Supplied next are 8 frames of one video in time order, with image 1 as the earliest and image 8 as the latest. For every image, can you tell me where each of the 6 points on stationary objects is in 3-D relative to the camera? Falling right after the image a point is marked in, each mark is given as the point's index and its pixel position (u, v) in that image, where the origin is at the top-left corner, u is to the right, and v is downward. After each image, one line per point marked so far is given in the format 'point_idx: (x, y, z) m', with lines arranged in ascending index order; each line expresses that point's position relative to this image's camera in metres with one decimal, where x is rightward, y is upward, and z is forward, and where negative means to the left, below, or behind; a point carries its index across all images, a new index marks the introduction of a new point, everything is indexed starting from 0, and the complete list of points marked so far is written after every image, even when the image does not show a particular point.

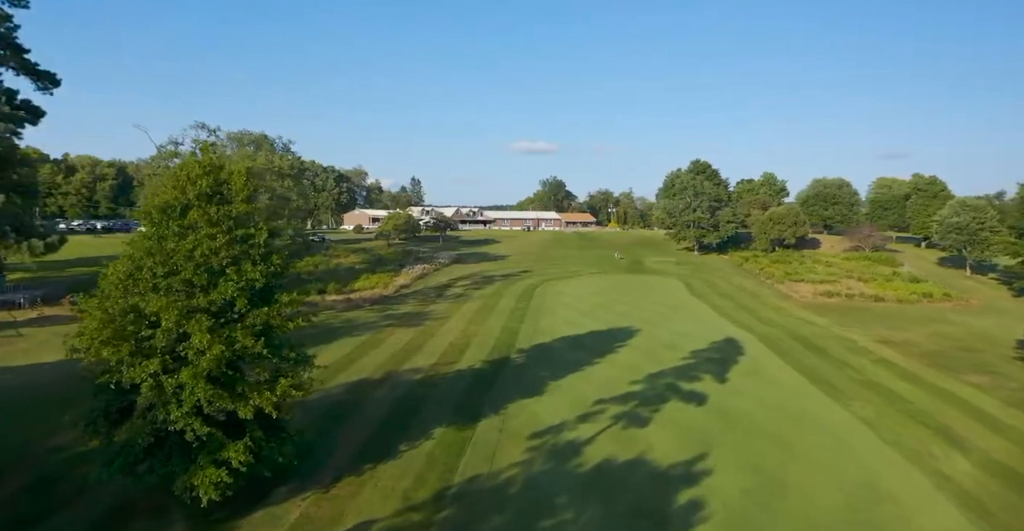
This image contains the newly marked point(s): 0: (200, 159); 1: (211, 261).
0: (-7.2, +2.5, +15.7) m
1: (-6.6, +0.1, +14.8) m
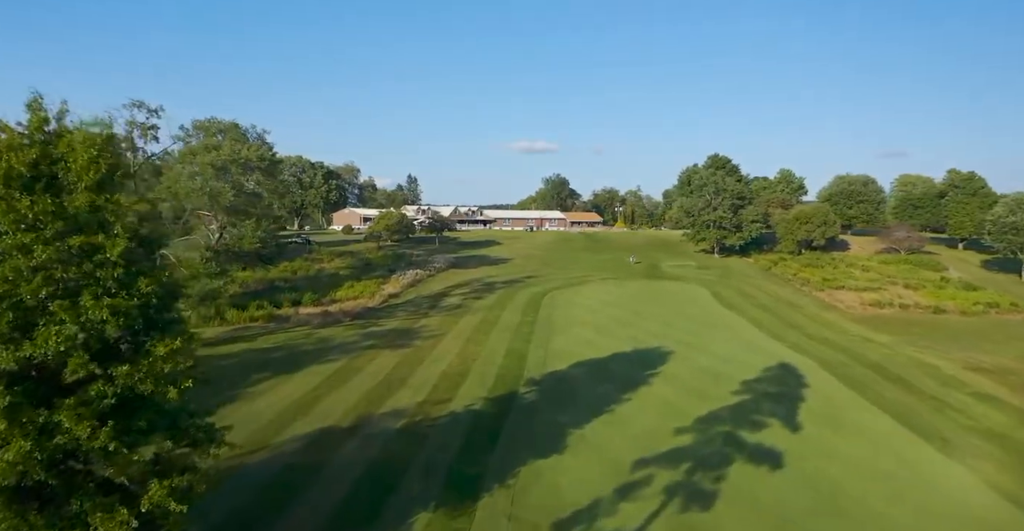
0: (-6.9, +2.1, +9.6) m
1: (-6.3, -0.3, +8.7) m
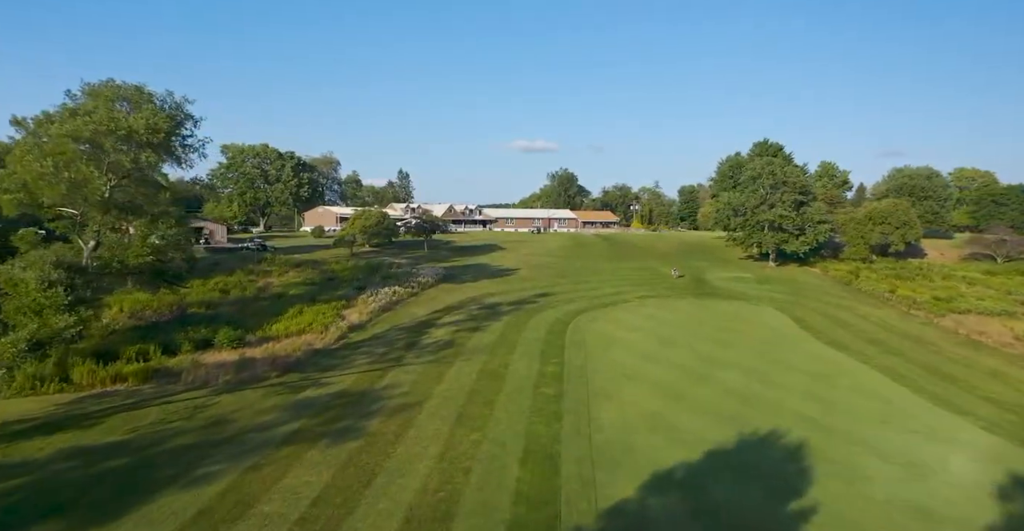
0: (-6.4, +1.2, -2.8) m
1: (-5.8, -1.2, -3.7) m
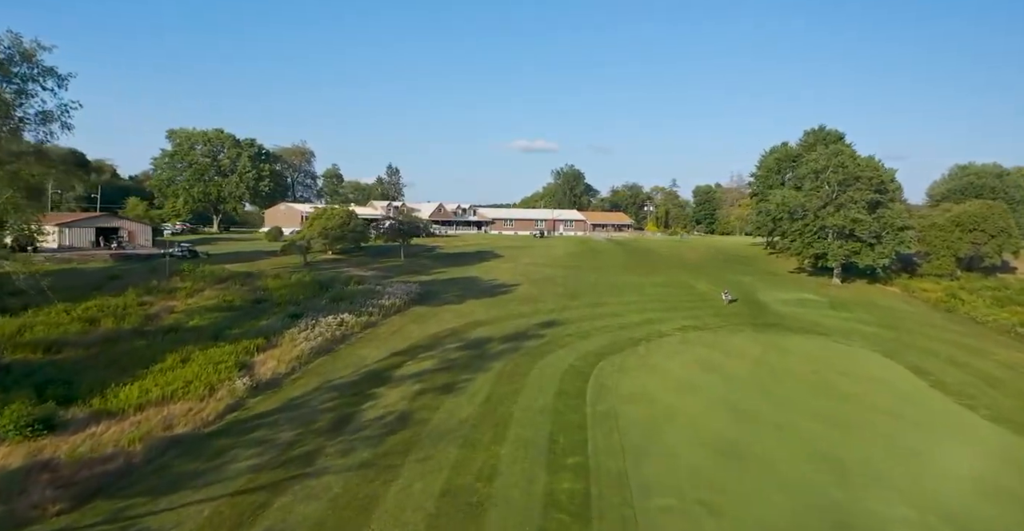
0: (-6.6, +0.5, -13.4) m
1: (-6.0, -1.9, -14.3) m
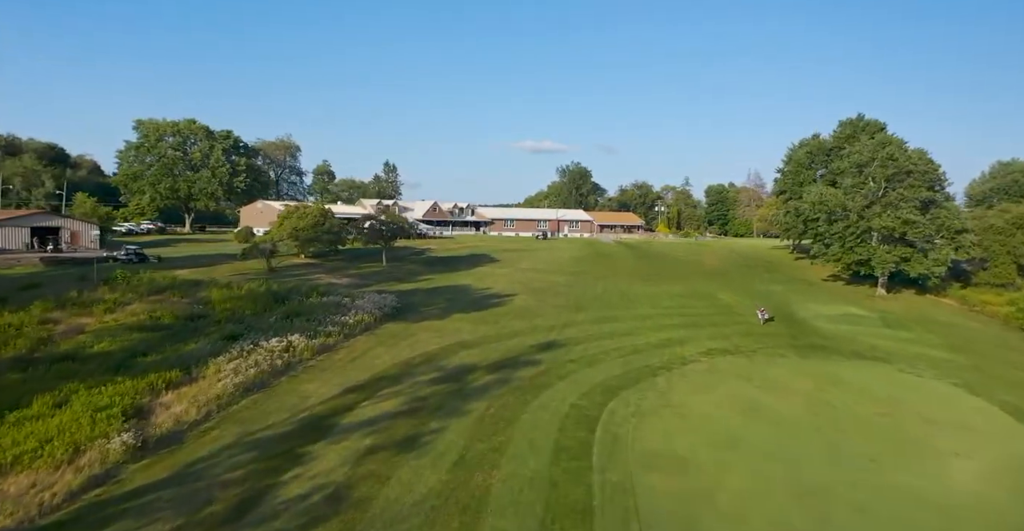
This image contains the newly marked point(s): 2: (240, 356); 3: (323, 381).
0: (-7.3, +0.2, -18.5) m
1: (-6.8, -2.2, -19.4) m
2: (-7.9, -2.6, +19.9) m
3: (-5.4, -3.3, +19.3) m
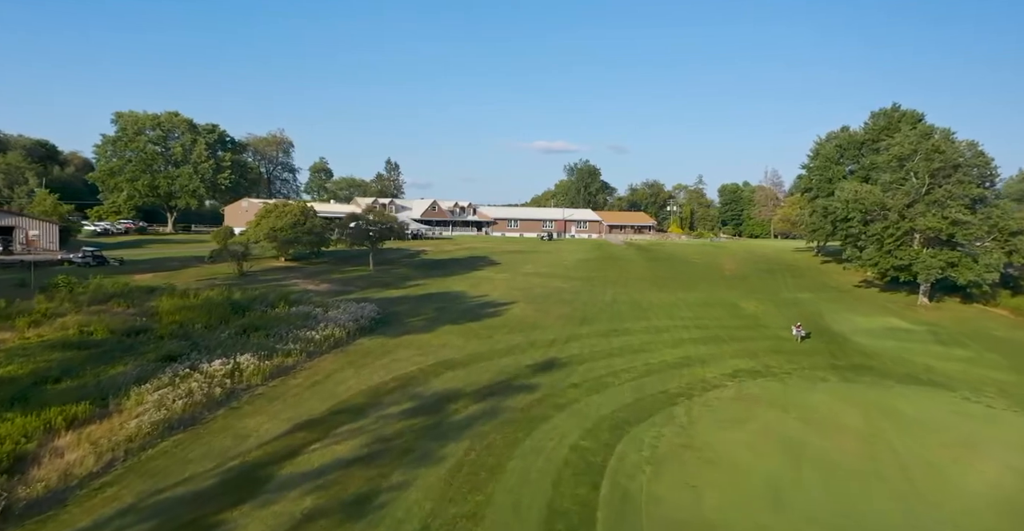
0: (-8.1, 0.0, -21.9) m
1: (-7.6, -2.4, -22.8) m
2: (-8.2, -2.8, +16.5) m
3: (-5.7, -3.5, +15.9) m
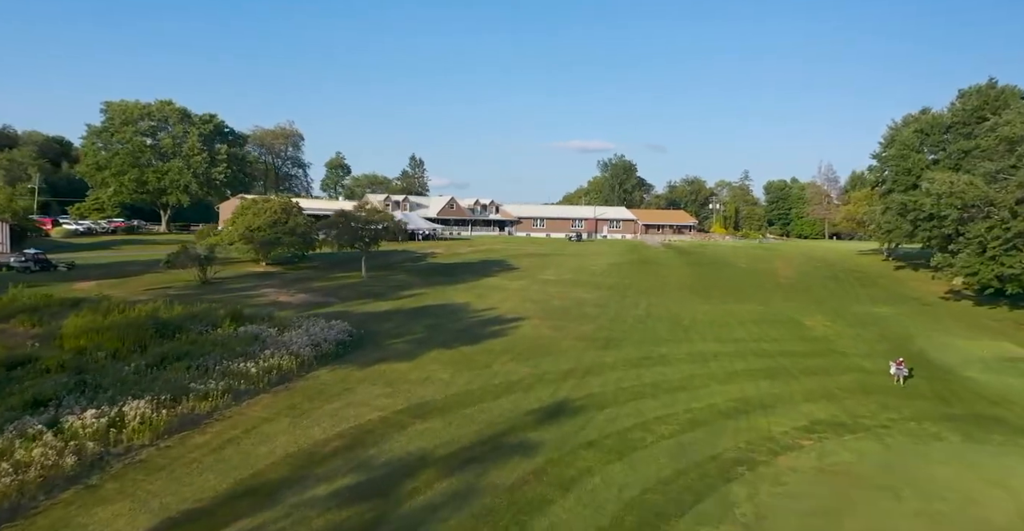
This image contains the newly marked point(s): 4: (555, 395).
0: (-10.5, -0.3, -26.7) m
1: (-10.0, -2.7, -27.6) m
2: (-8.5, -3.1, +11.7) m
3: (-6.0, -3.7, +11.0) m
4: (+1.1, -3.3, +17.4) m
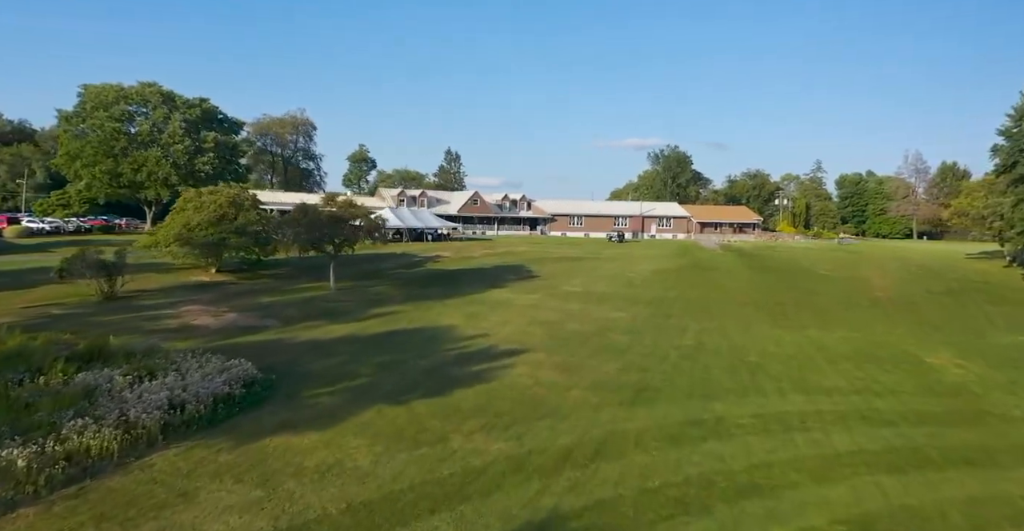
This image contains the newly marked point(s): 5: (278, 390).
0: (-14.7, -0.7, -32.5) m
1: (-14.3, -3.1, -33.5) m
2: (-9.7, -3.4, +5.6) m
3: (-7.3, -4.1, +4.6) m
4: (+0.4, -3.6, +10.4) m
5: (-4.9, -2.6, +14.4) m
